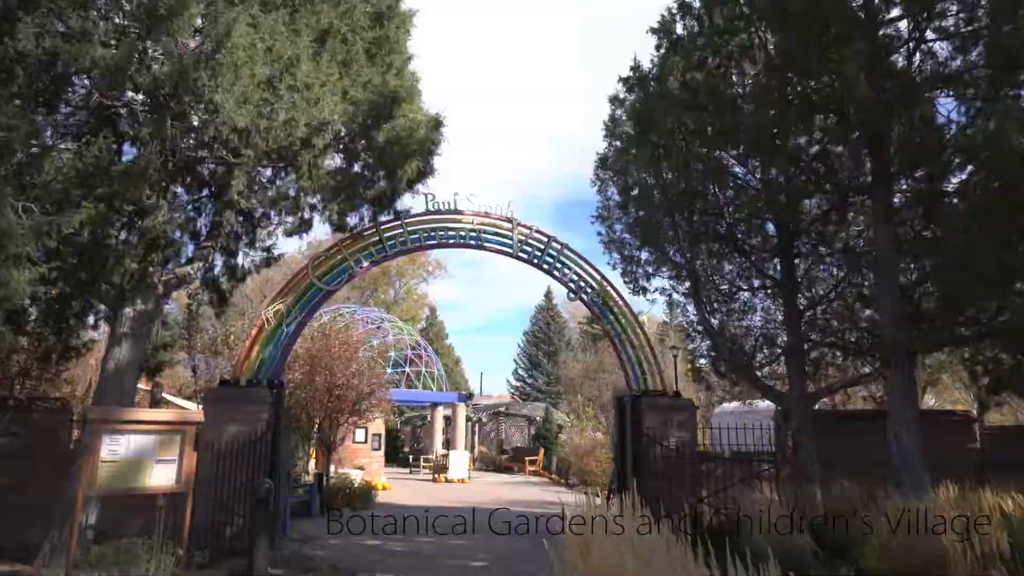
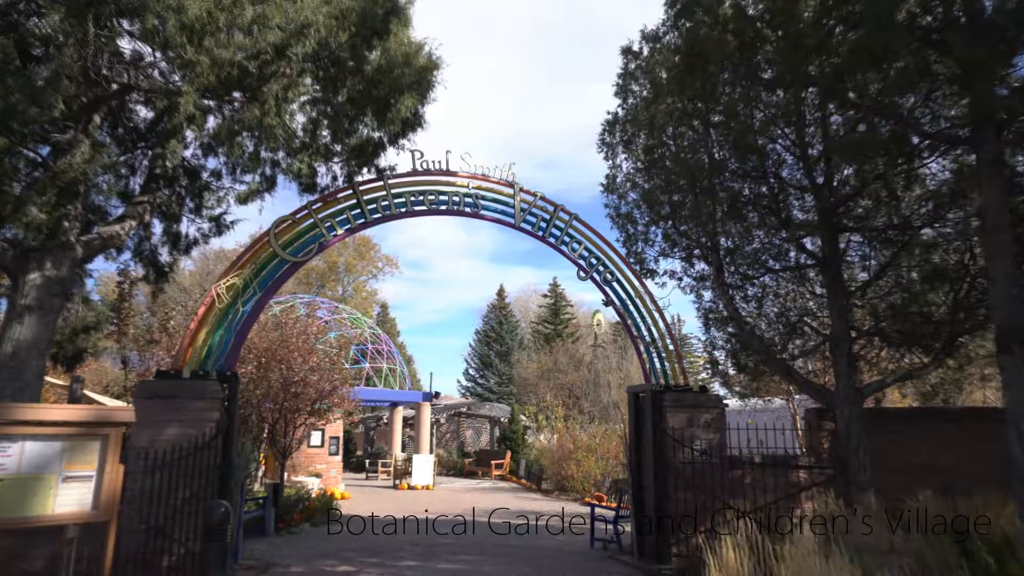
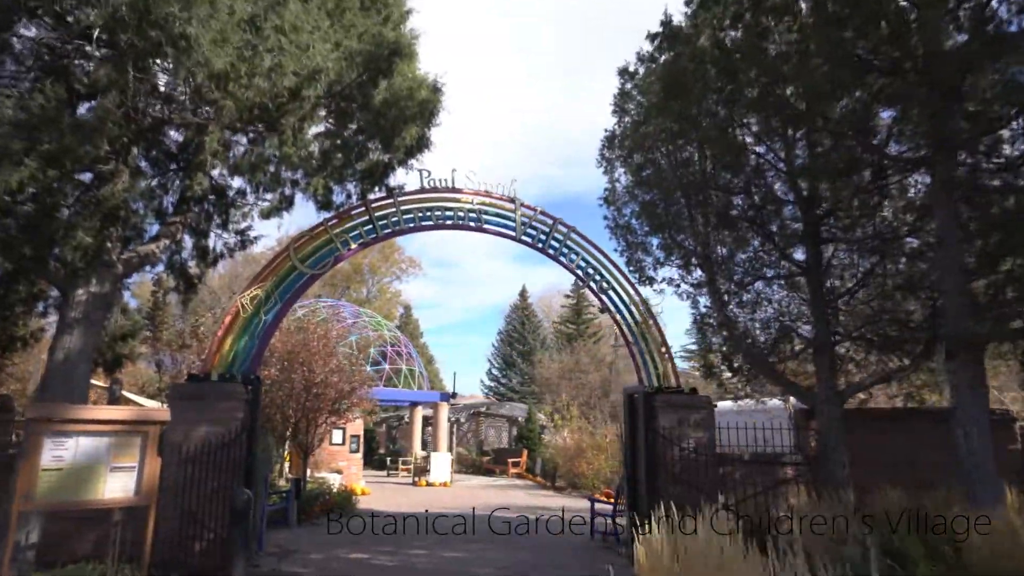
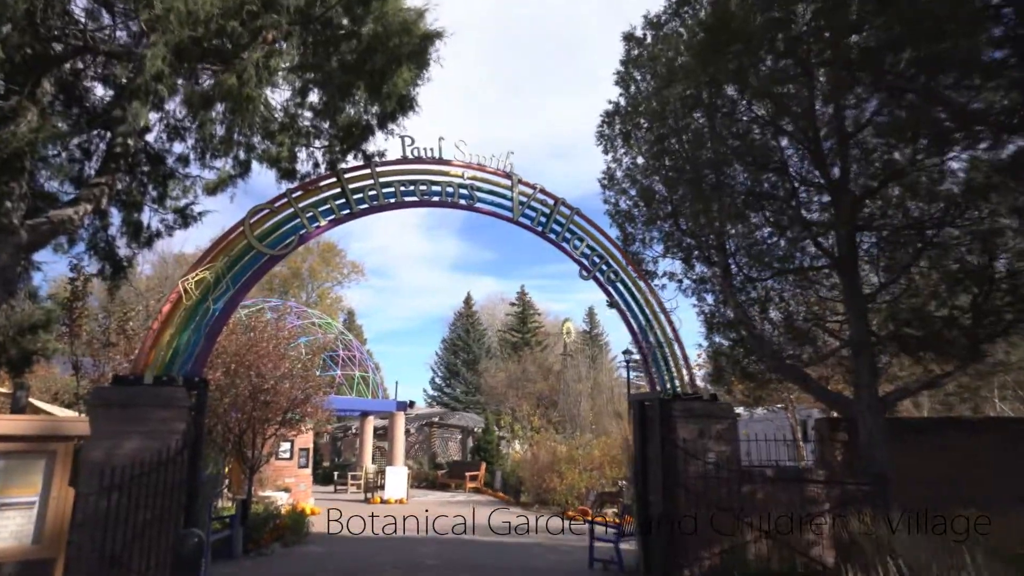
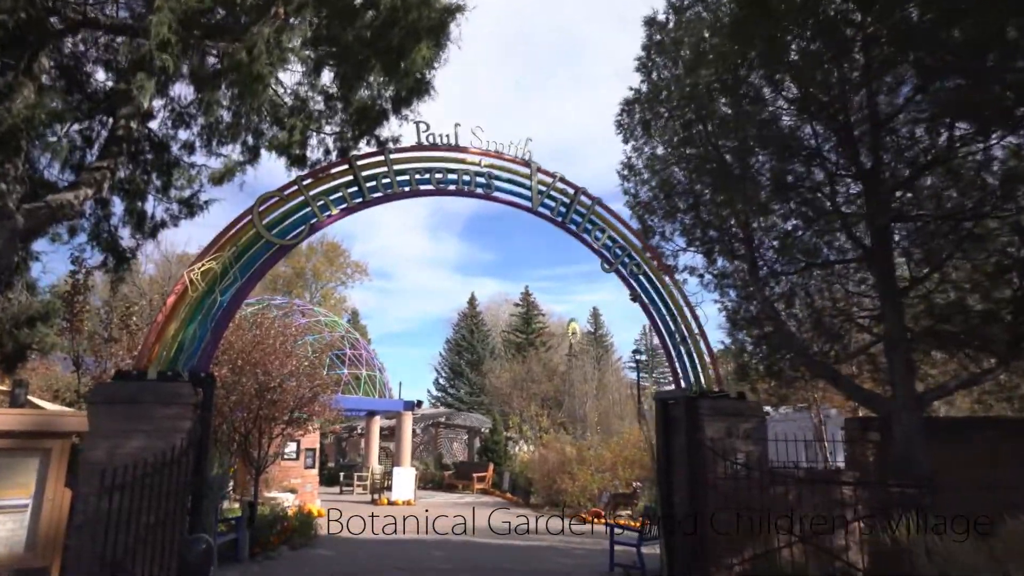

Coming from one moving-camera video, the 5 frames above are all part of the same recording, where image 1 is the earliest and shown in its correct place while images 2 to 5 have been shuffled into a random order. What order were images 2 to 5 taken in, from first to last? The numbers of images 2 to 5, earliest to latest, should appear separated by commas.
3, 2, 4, 5
